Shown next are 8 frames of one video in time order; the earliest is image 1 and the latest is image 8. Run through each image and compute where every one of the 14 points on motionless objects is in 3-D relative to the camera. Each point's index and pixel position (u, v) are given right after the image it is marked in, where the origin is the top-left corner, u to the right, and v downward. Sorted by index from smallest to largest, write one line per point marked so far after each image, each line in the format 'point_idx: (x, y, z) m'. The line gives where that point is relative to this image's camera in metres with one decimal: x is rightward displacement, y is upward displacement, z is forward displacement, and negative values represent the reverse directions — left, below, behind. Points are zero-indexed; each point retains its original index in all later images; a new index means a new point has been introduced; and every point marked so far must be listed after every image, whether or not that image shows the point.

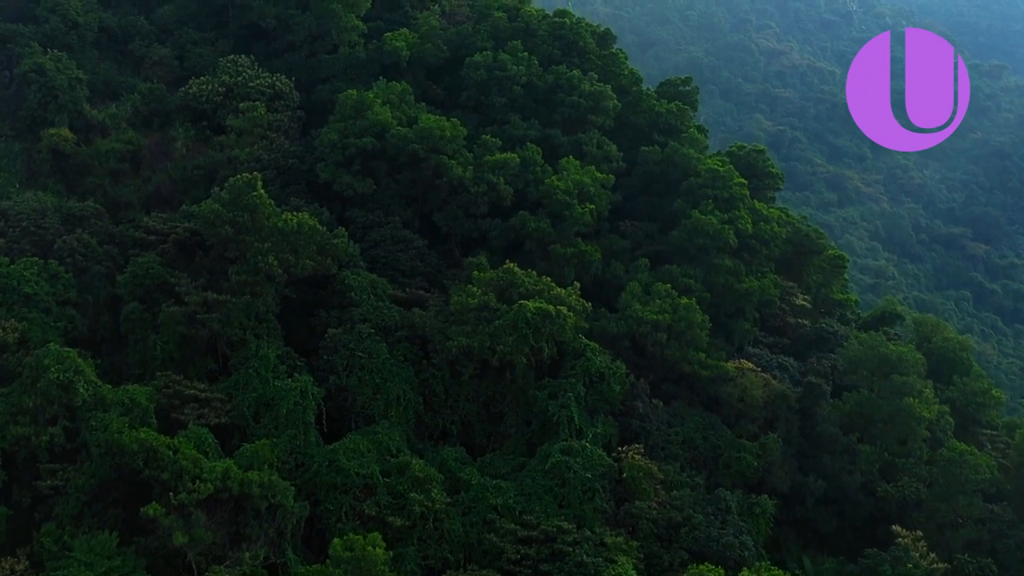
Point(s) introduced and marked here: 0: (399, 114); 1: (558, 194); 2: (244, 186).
0: (-2.3, +3.5, +19.8) m
1: (+0.9, +1.8, +18.9) m
2: (-4.7, +1.8, +17.4) m
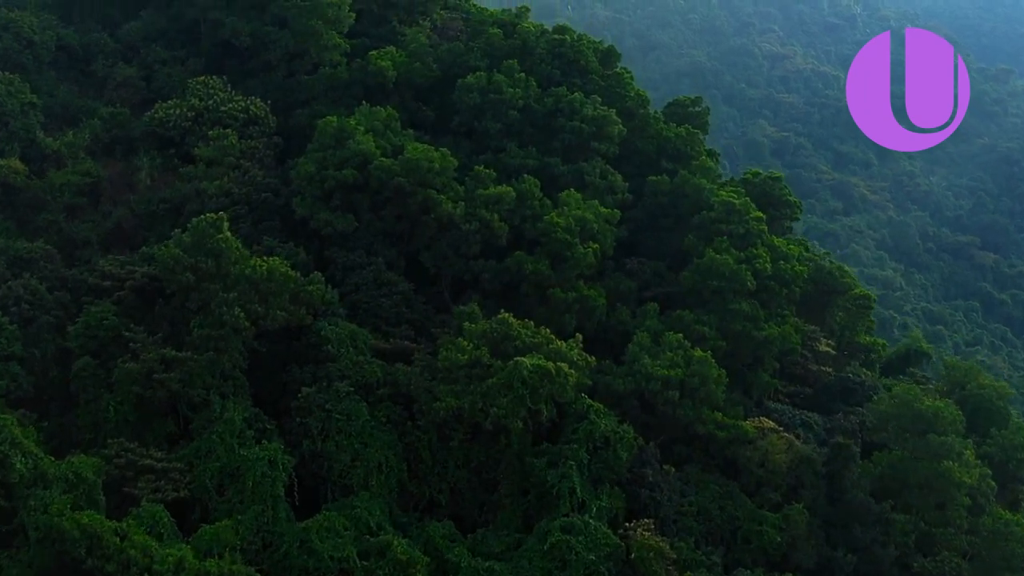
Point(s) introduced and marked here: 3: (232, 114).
0: (-2.3, +2.7, +18.0) m
1: (+0.8, +1.0, +17.2) m
2: (-4.8, +1.0, +15.6) m
3: (-5.4, +3.4, +19.2) m
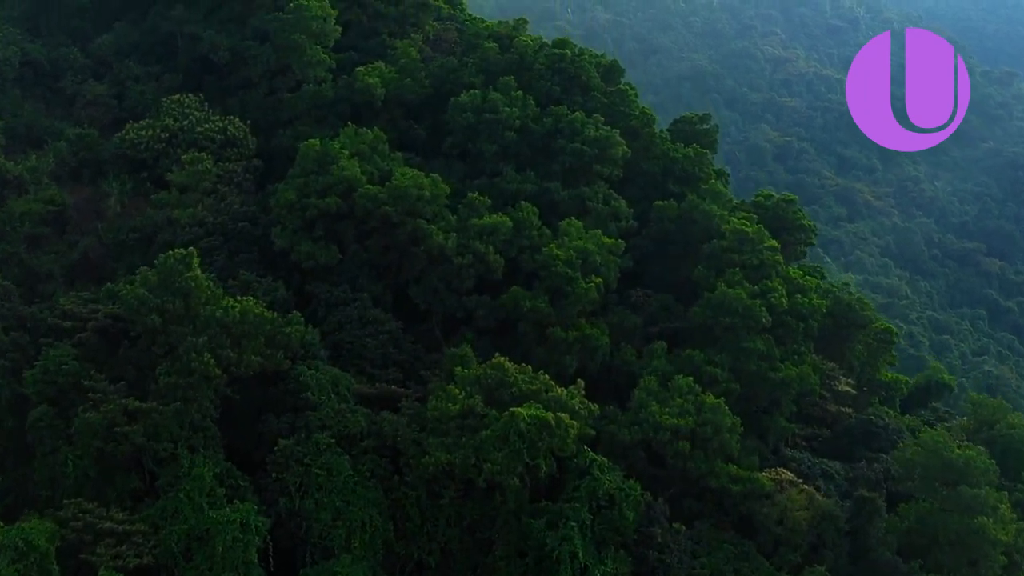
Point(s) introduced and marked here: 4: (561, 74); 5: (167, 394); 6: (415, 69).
0: (-2.4, +2.0, +16.7) m
1: (+0.8, +0.4, +15.9) m
2: (-4.8, +0.3, +14.3) m
3: (-5.5, +2.8, +17.9) m
4: (+0.9, +4.2, +19.4) m
5: (-4.8, -1.5, +13.8) m
6: (-1.9, +4.3, +19.4) m
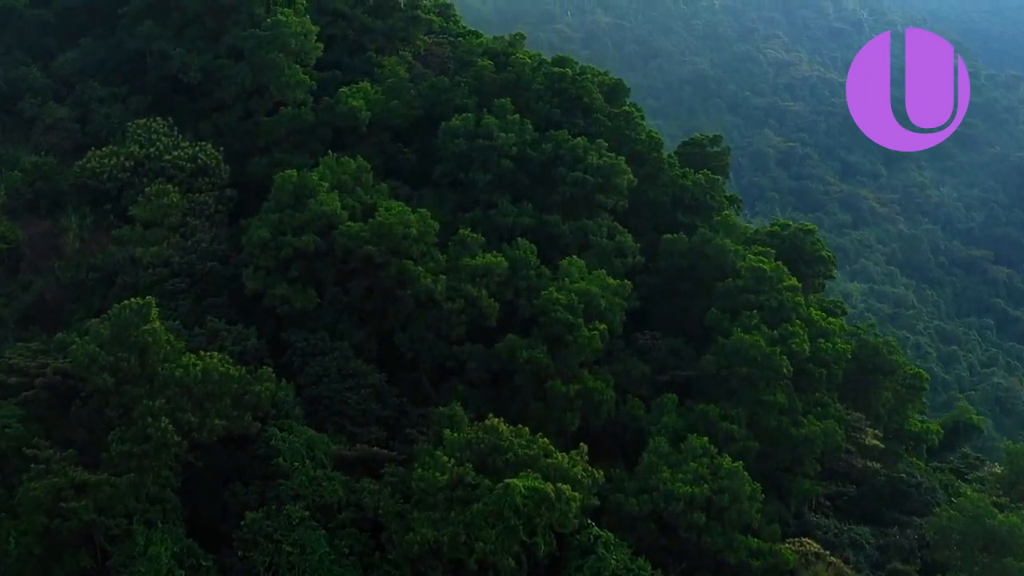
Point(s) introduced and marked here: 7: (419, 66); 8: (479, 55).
0: (-2.5, +1.3, +15.3) m
1: (+0.7, -0.3, +14.4) m
2: (-4.9, -0.4, +12.8) m
3: (-5.6, +2.1, +16.4) m
4: (+0.9, +3.5, +17.9) m
5: (-4.9, -2.2, +12.4) m
6: (-2.0, +3.6, +17.9) m
7: (-1.8, +4.4, +19.5) m
8: (-0.6, +4.5, +18.9) m
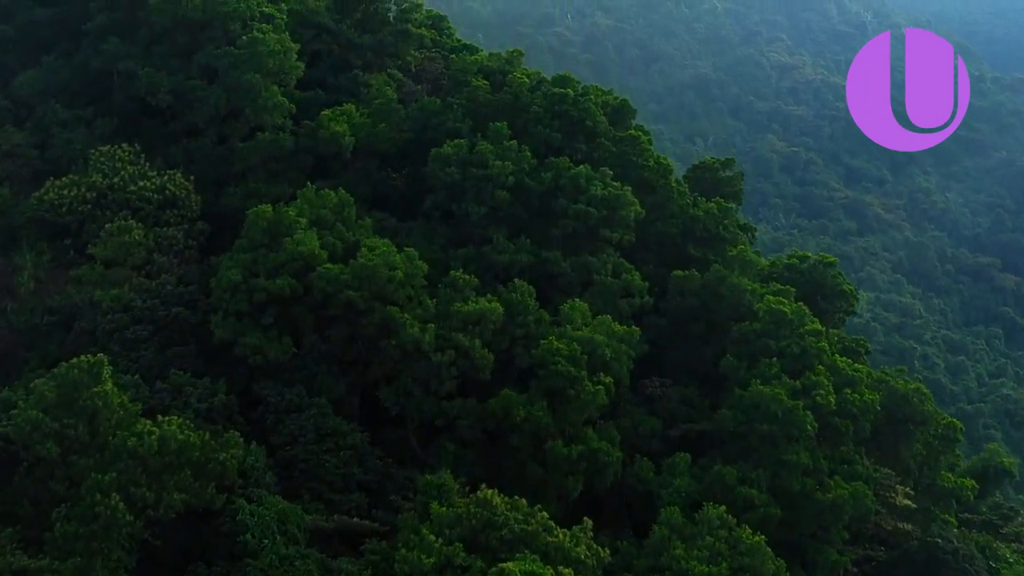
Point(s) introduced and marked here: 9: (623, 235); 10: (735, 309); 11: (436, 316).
0: (-2.5, +0.7, +13.9) m
1: (+0.6, -1.0, +13.0) m
2: (-5.0, -1.0, +11.4) m
3: (-5.6, +1.4, +15.1) m
4: (+0.8, +2.8, +16.5) m
5: (-4.9, -2.8, +11.0) m
6: (-2.0, +2.9, +16.5) m
7: (-1.9, +3.7, +18.1) m
8: (-0.7, +3.8, +17.5) m
9: (+1.7, +0.8, +15.4) m
10: (+3.4, -0.3, +15.1) m
11: (-1.0, -0.4, +13.4) m
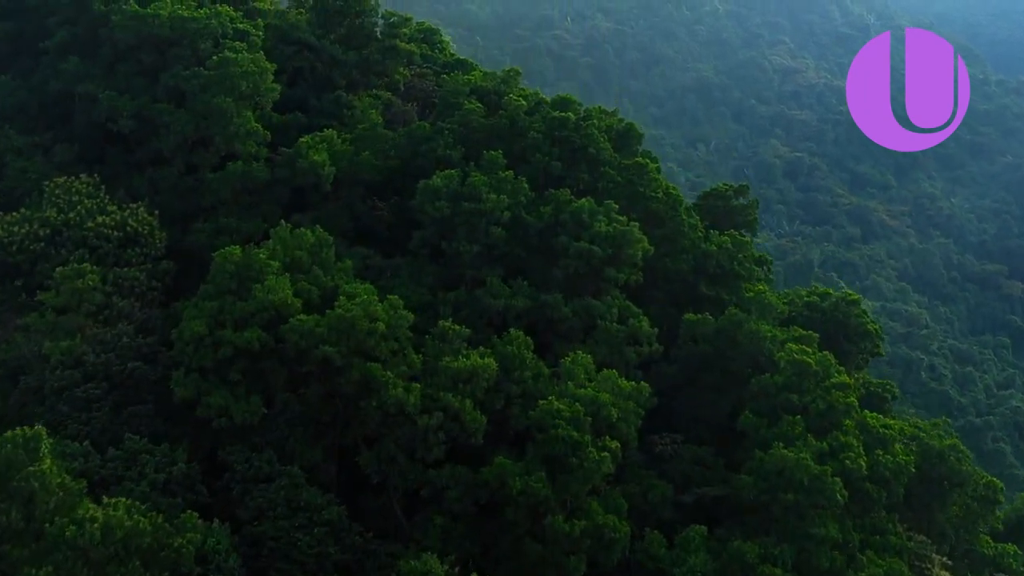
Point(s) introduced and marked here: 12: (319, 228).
0: (-2.6, 0.0, +12.5) m
1: (+0.6, -1.6, +11.6) m
2: (-5.0, -1.7, +10.0) m
3: (-5.7, +0.7, +13.7) m
4: (+0.8, +2.2, +15.1) m
5: (-5.0, -3.5, +9.6) m
6: (-2.1, +2.3, +15.2) m
7: (-2.0, +3.1, +16.7) m
8: (-0.7, +3.2, +16.1) m
9: (+1.7, +0.2, +14.0) m
10: (+3.3, -1.0, +13.7) m
11: (-1.1, -1.0, +12.0) m
12: (-2.7, +0.9, +13.9) m
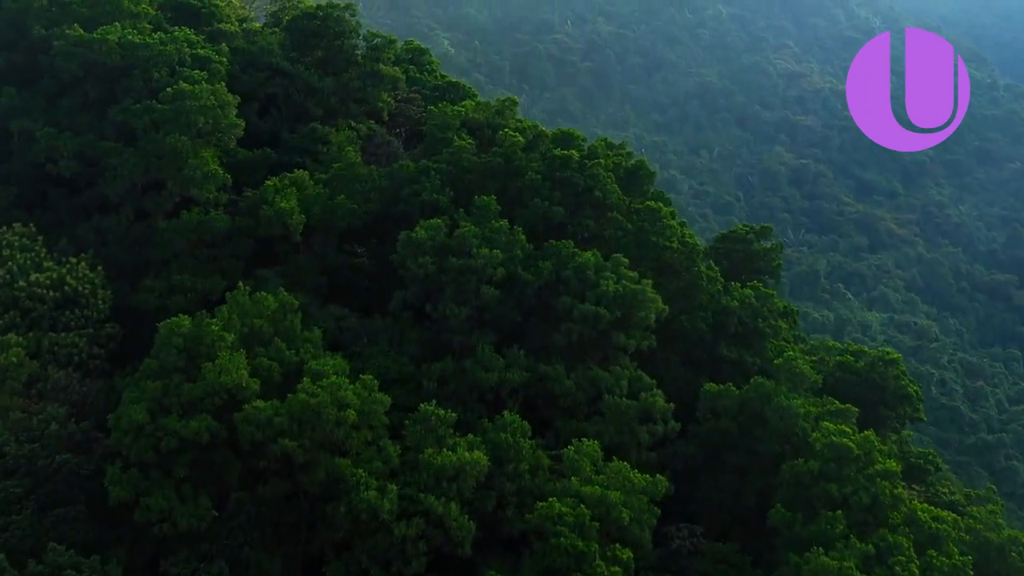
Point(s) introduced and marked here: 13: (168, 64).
0: (-2.7, -0.8, +10.7) m
1: (+0.5, -2.5, +9.8) m
2: (-5.1, -2.5, +8.3) m
3: (-5.7, -0.1, +11.9) m
4: (+0.7, +1.3, +13.3) m
5: (-5.1, -4.3, +7.8) m
6: (-2.2, +1.5, +13.4) m
7: (-2.0, +2.2, +14.9) m
8: (-0.8, +2.3, +14.4) m
9: (+1.6, -0.7, +12.2) m
10: (+3.3, -1.8, +11.9) m
11: (-1.1, -1.9, +10.3) m
12: (-2.8, 0.0, +12.1) m
13: (-4.6, +3.0, +13.4) m
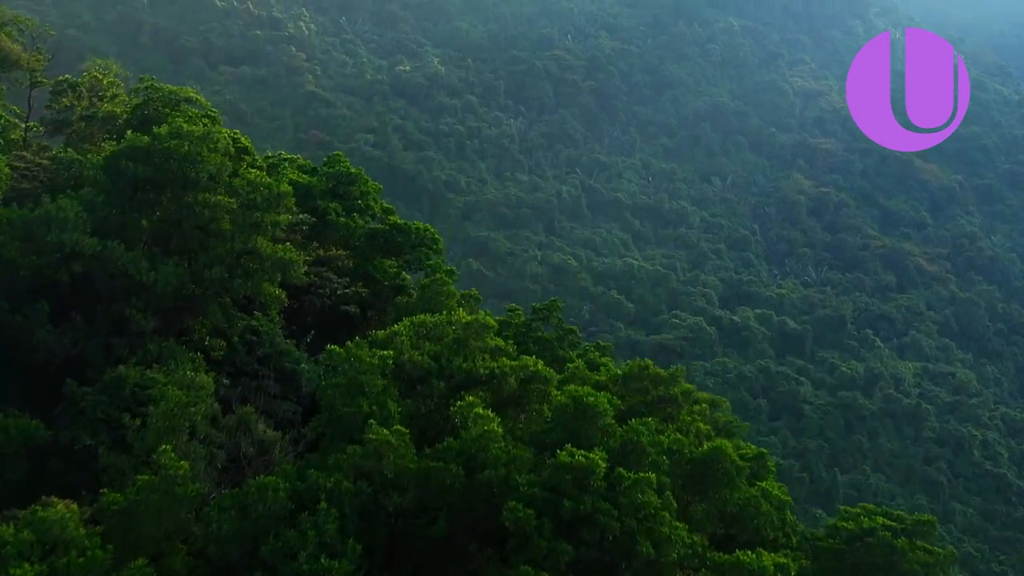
0: (-2.9, -3.9, +4.1) m
1: (+0.3, -5.5, +3.3) m
2: (-5.3, -5.6, +1.7) m
3: (-6.0, -3.2, +5.3) m
4: (+0.4, -1.7, +6.8) m
5: (-5.3, -7.4, +1.2) m
6: (-2.4, -1.6, +6.8) m
7: (-2.3, -0.9, +8.4) m
8: (-1.1, -0.8, +7.8) m
9: (+1.4, -3.7, +5.7) m
10: (+3.0, -4.9, +5.4) m
11: (-1.4, -4.9, +3.7) m
12: (-3.0, -3.0, +5.5) m
13: (-4.9, 0.0, +6.8) m
